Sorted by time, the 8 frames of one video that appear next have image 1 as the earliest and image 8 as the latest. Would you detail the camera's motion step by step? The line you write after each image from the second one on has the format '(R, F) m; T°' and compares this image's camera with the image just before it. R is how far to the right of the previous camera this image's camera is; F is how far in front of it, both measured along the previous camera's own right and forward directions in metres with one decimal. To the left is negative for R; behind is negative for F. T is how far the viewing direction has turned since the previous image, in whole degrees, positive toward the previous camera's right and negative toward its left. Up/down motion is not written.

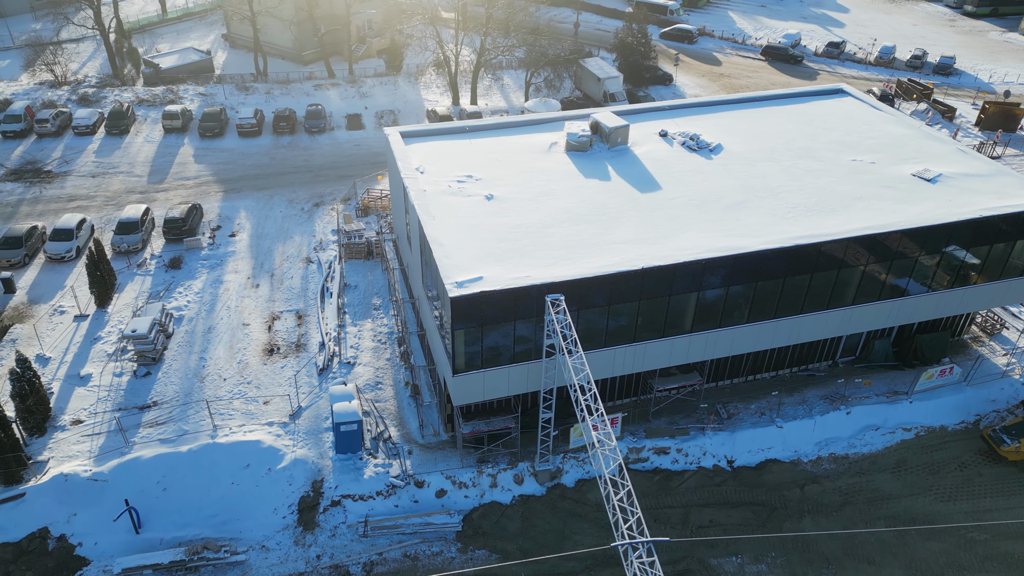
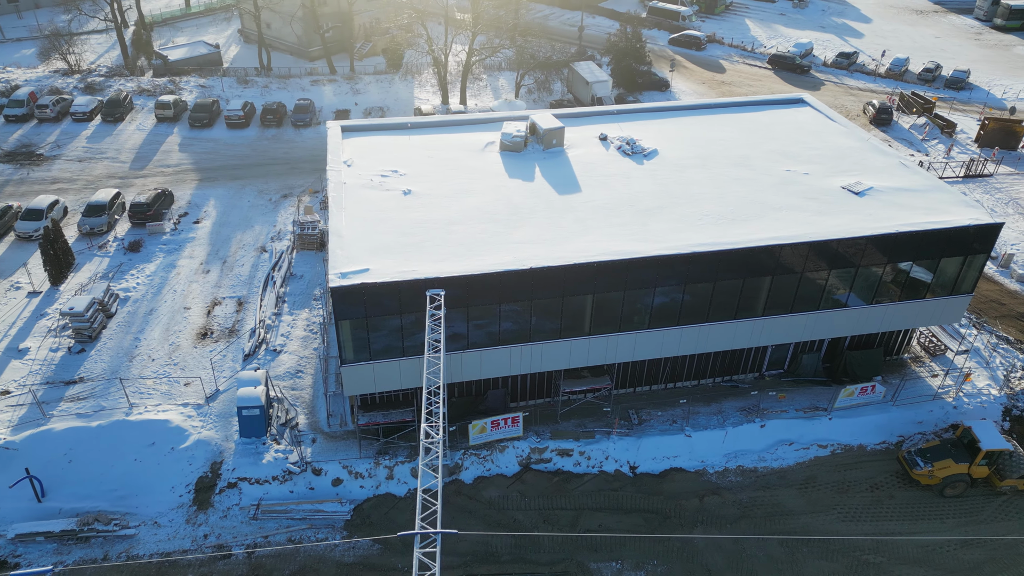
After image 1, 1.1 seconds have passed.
(+4.5, 0.0) m; -3°
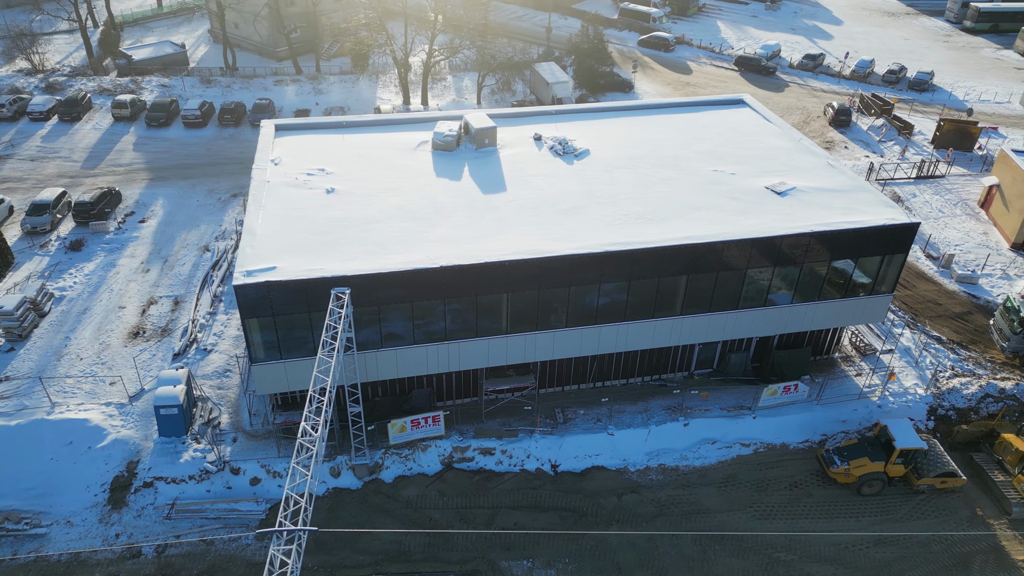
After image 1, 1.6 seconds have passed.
(+2.5, 0.0) m; 0°
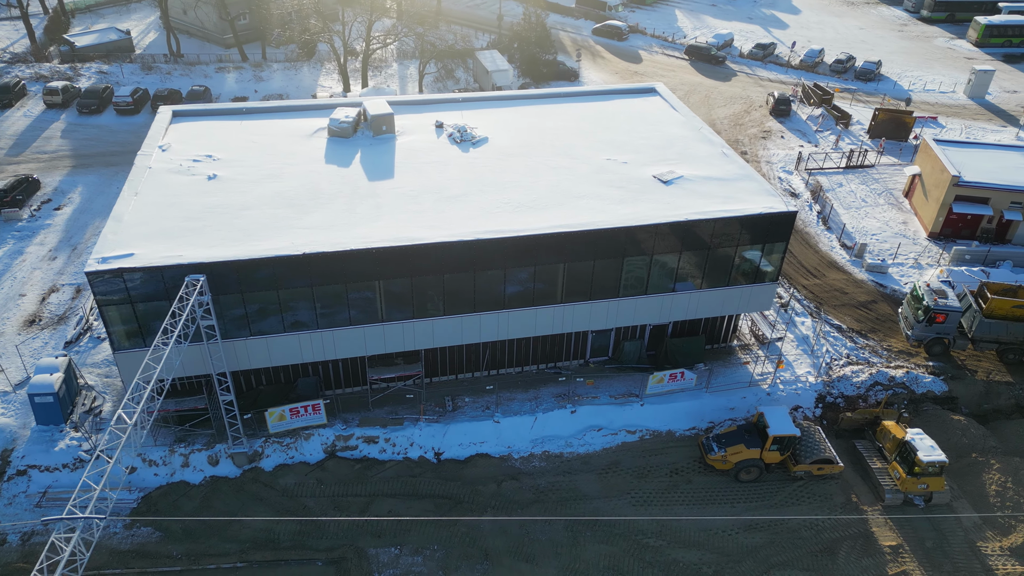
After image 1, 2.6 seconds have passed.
(+3.8, 0.0) m; +1°
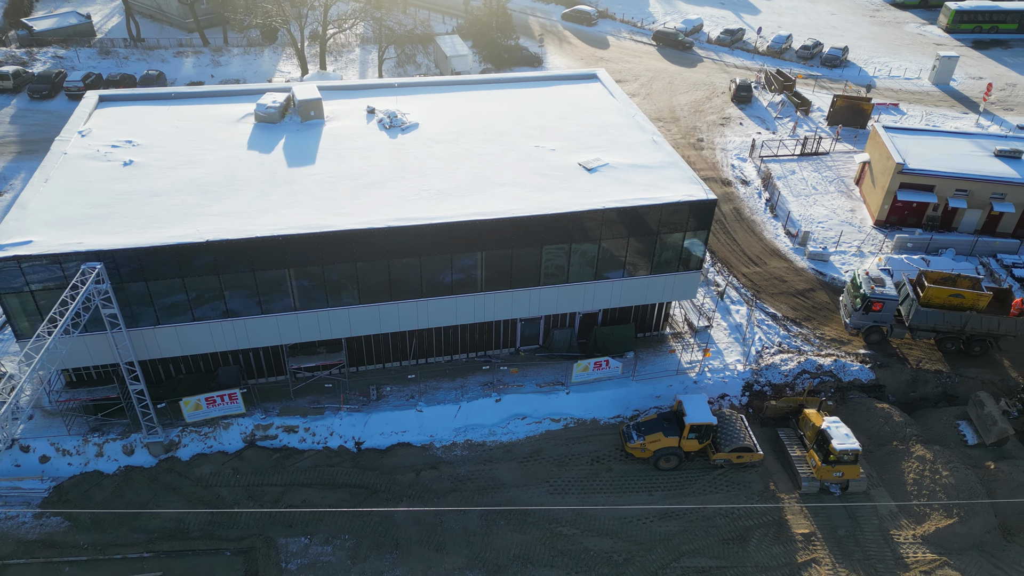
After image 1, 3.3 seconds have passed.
(+2.6, +0.2) m; 0°
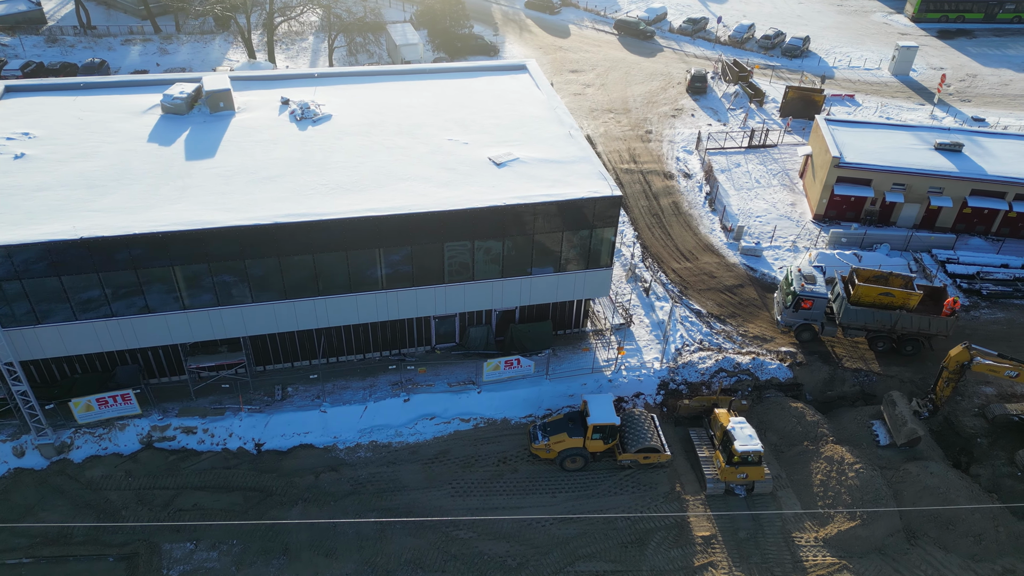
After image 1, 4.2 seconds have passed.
(+3.0, +0.6) m; 0°
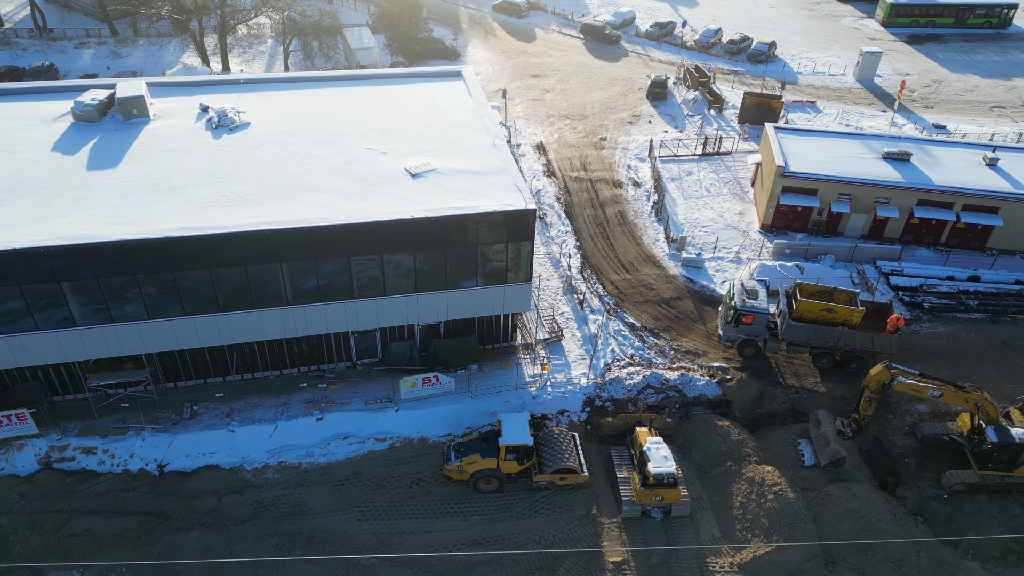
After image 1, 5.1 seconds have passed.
(+2.7, +0.8) m; 0°
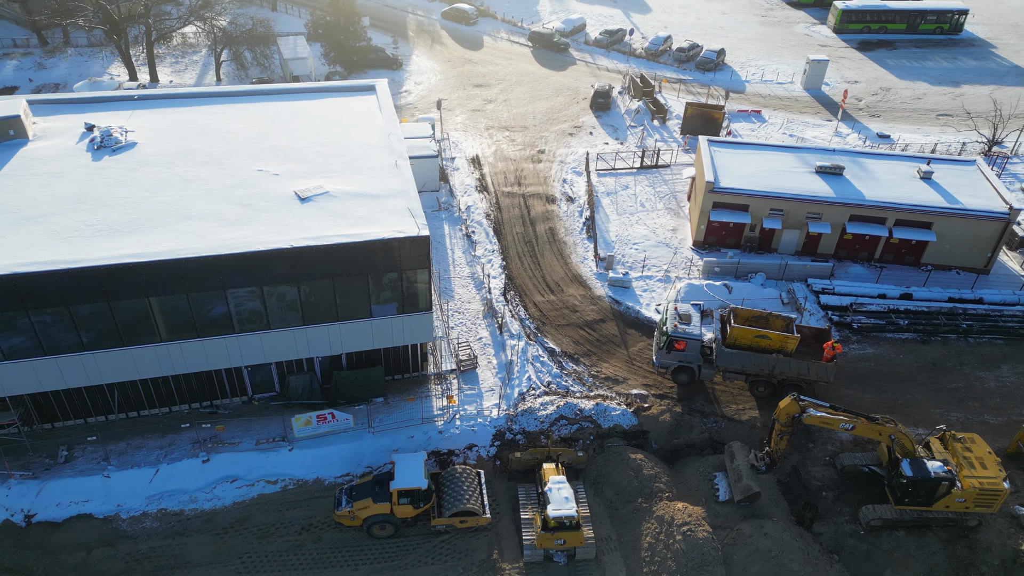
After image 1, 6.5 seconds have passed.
(+2.7, +1.3) m; +2°
